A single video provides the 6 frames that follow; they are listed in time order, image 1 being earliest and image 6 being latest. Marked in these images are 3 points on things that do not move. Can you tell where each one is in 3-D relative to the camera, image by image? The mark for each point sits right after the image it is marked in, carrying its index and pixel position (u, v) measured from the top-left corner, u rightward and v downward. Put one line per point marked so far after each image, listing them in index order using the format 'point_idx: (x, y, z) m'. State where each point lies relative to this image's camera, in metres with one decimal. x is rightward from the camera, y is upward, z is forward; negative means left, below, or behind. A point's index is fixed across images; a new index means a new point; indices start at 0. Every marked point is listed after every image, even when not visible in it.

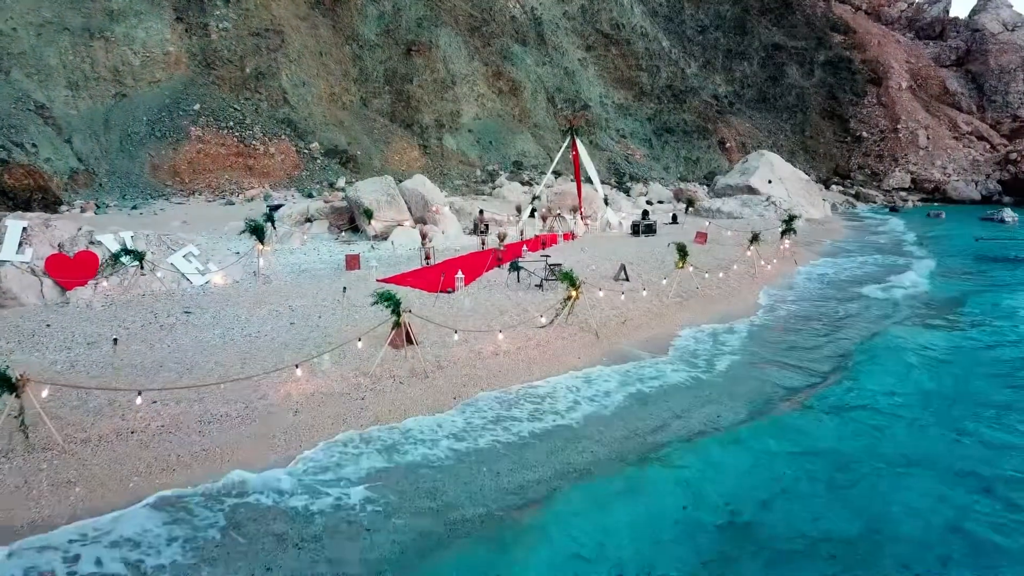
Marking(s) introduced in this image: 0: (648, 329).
0: (+1.9, -0.6, +11.4) m
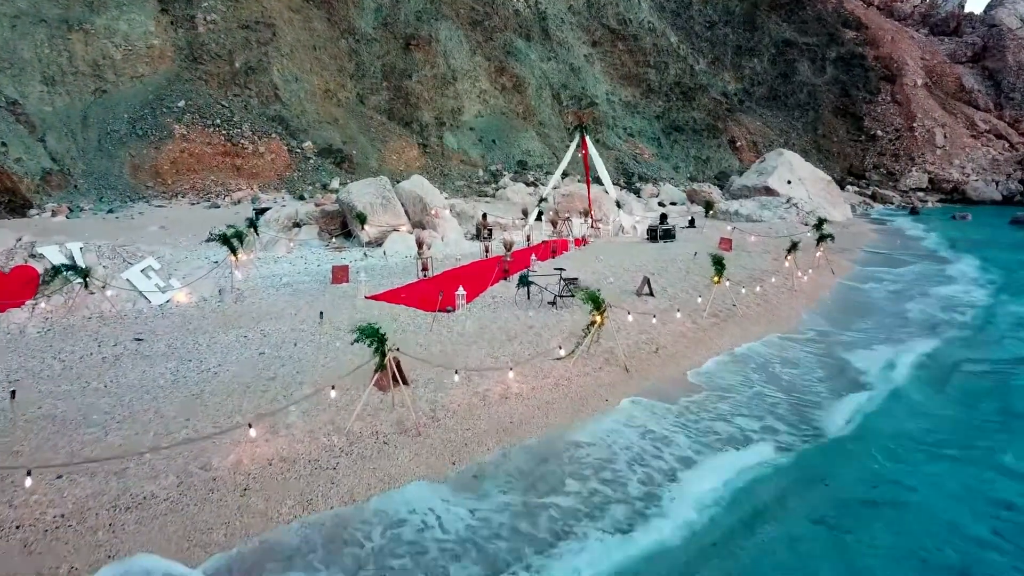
0: (+2.1, -0.8, +9.6) m
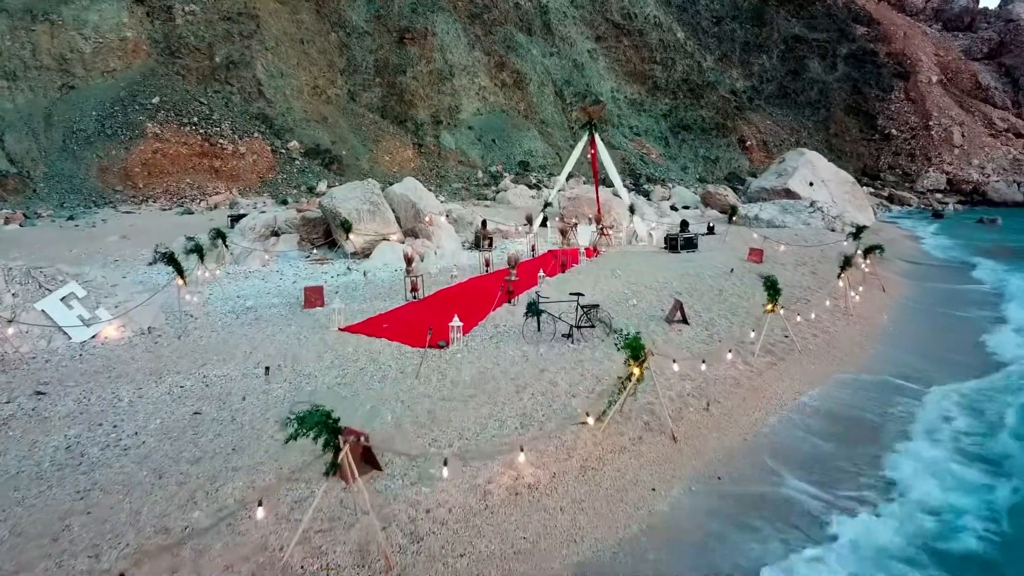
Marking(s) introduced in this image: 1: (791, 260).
0: (+2.1, -1.2, +7.5) m
1: (+6.1, +0.6, +17.8) m
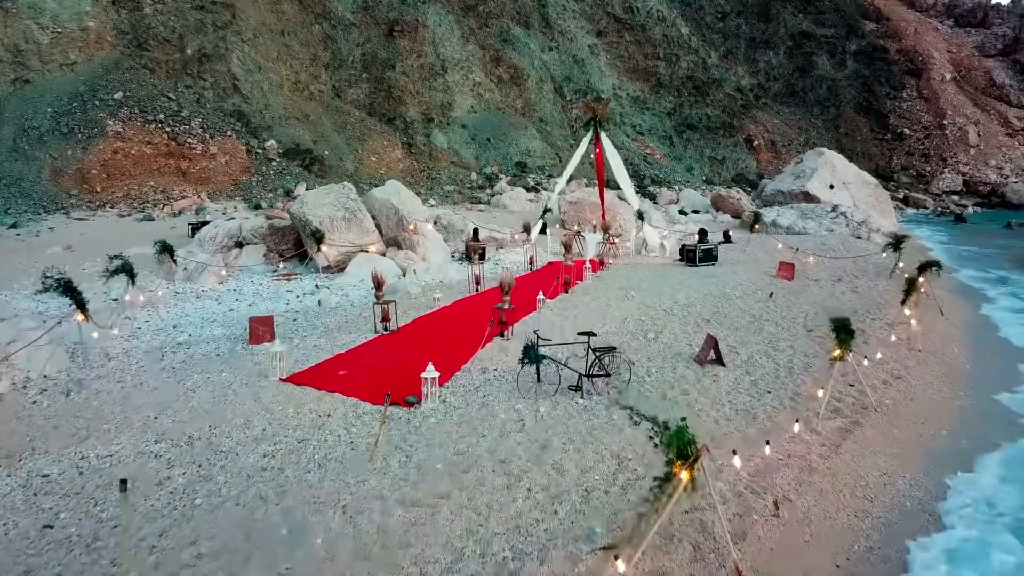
0: (+2.1, -1.6, +5.3) m
1: (+6.0, +0.3, +15.6) m
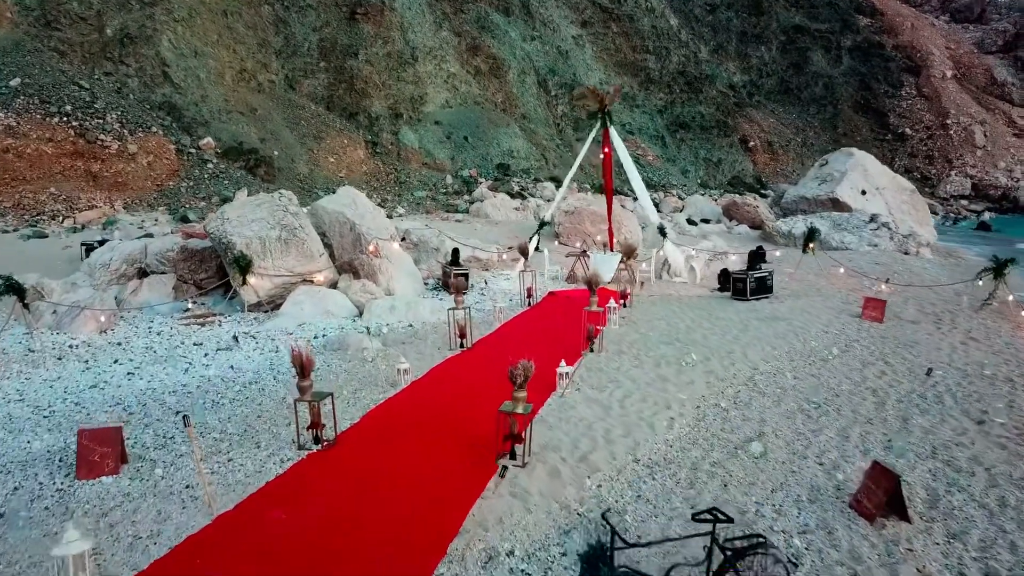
0: (+2.4, -2.2, +1.4) m
1: (+5.9, -0.4, +11.8) m
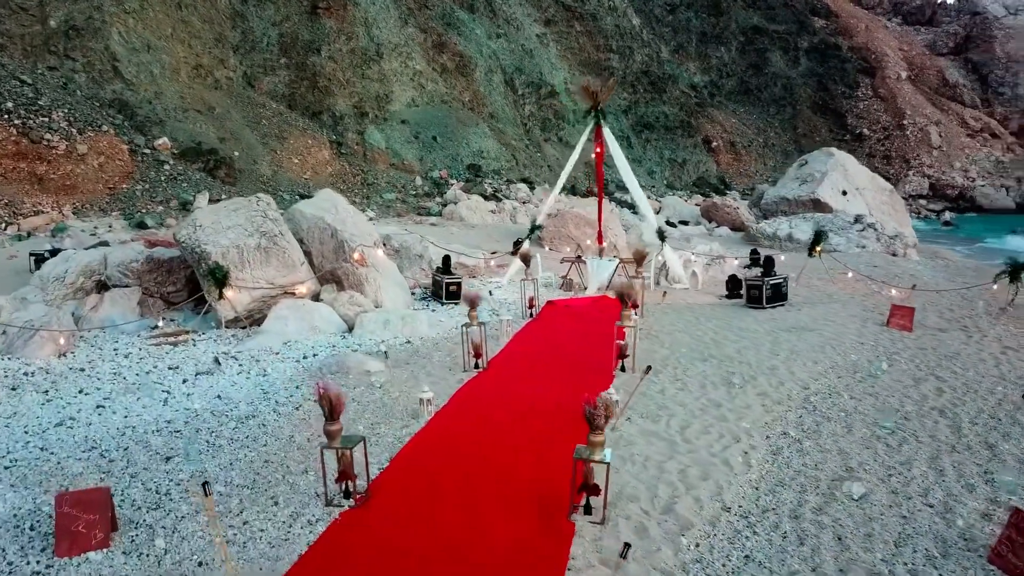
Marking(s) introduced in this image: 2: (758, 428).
0: (+3.1, -2.3, +0.6) m
1: (+6.0, -0.4, +11.3) m
2: (+1.9, -1.1, +6.5) m
